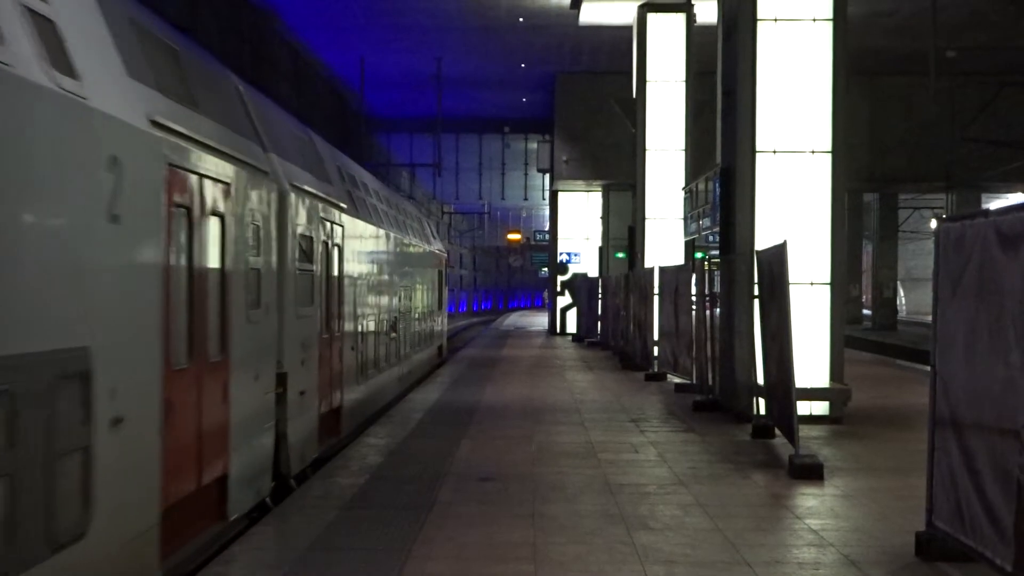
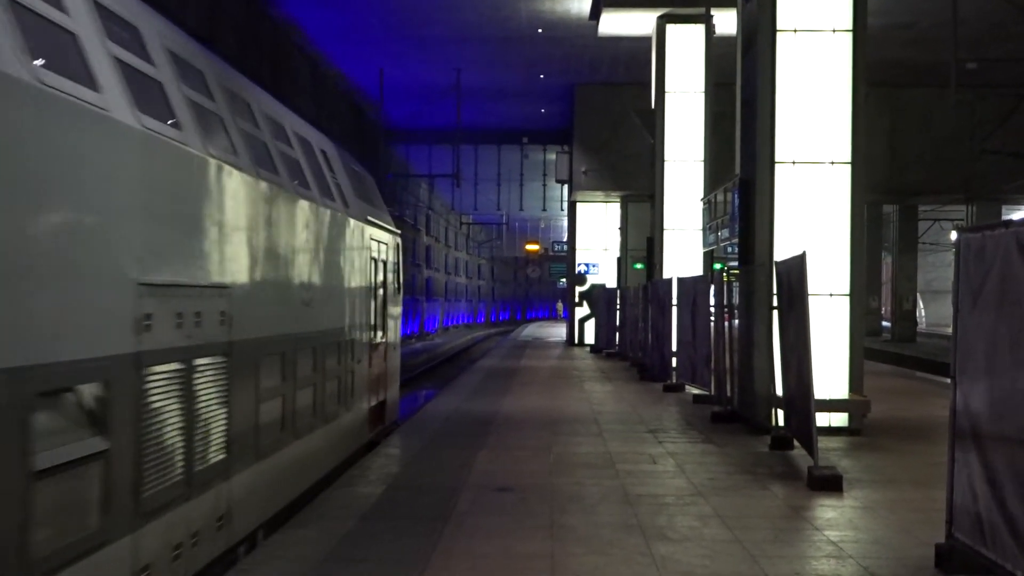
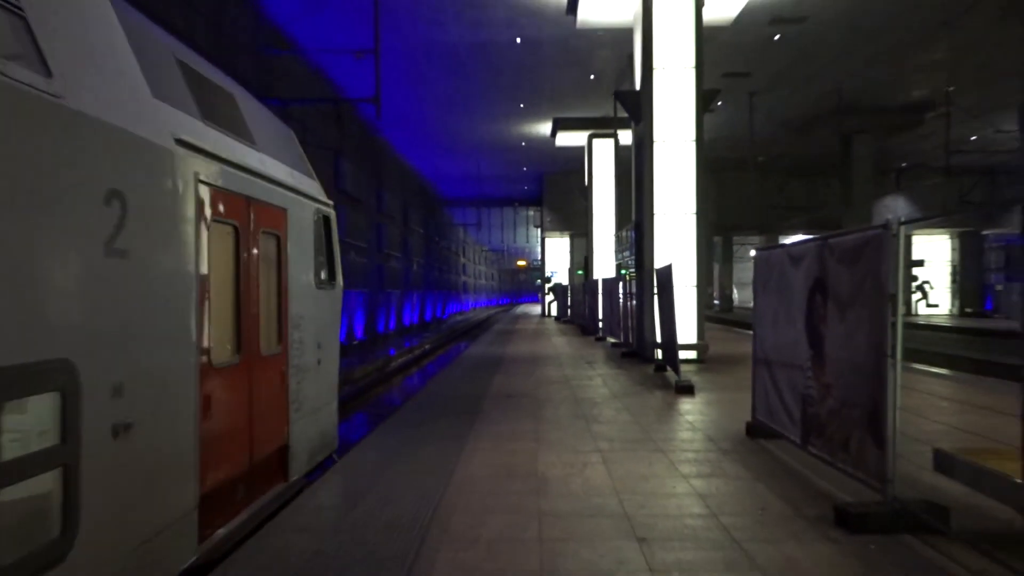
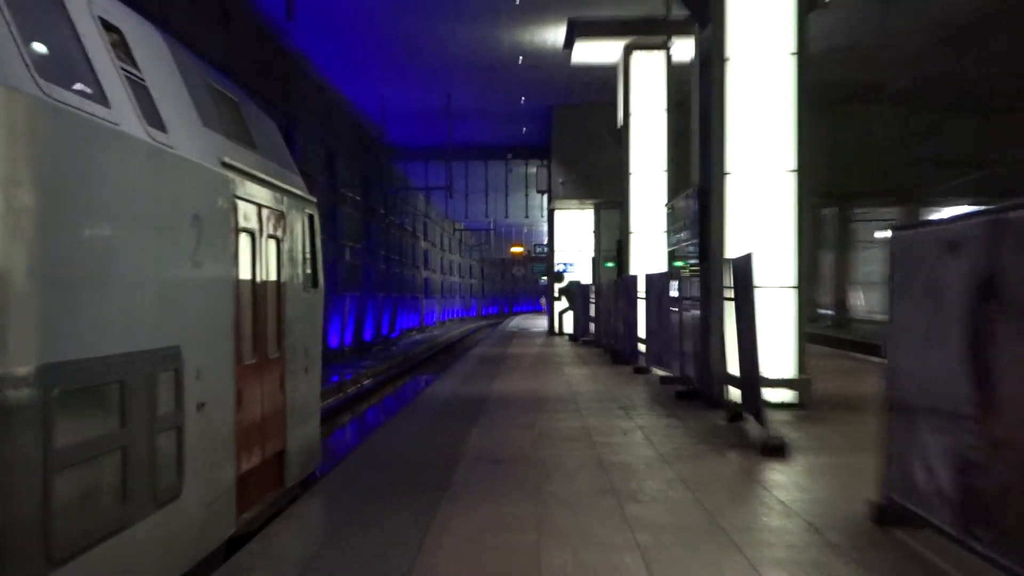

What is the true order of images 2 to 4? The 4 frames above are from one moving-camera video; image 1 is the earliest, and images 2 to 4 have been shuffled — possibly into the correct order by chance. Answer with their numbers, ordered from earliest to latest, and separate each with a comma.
2, 4, 3
